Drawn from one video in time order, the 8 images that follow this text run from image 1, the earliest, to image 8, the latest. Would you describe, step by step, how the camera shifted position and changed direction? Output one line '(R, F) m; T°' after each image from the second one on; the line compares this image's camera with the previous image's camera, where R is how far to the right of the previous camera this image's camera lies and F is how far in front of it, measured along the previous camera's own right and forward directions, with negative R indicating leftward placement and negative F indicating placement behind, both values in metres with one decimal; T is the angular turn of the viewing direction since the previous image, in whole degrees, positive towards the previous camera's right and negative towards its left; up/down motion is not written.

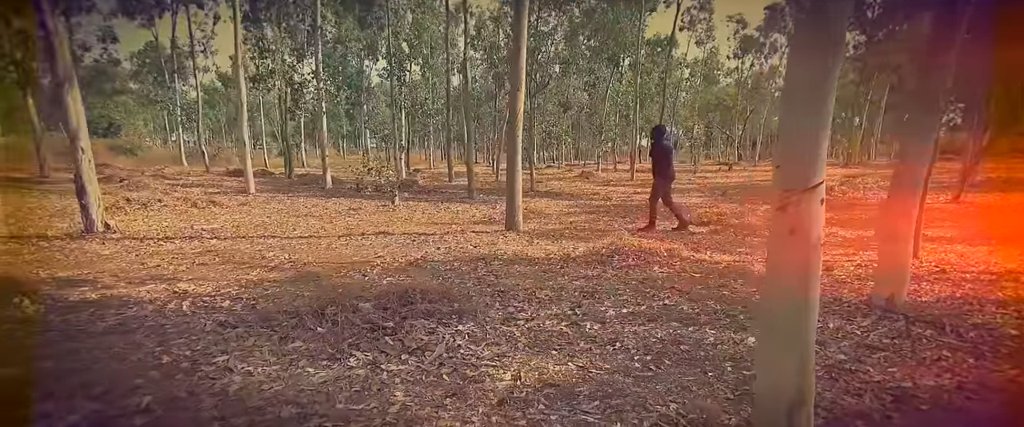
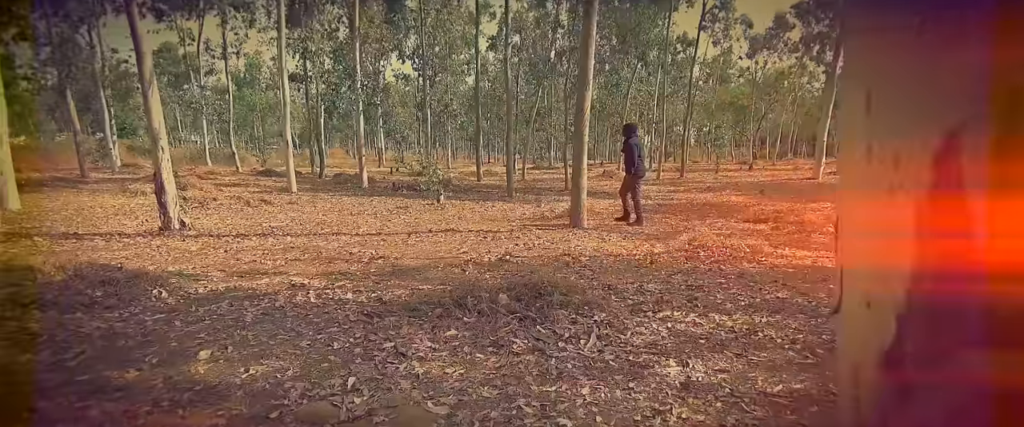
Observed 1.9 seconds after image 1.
(-0.8, -0.2) m; -1°
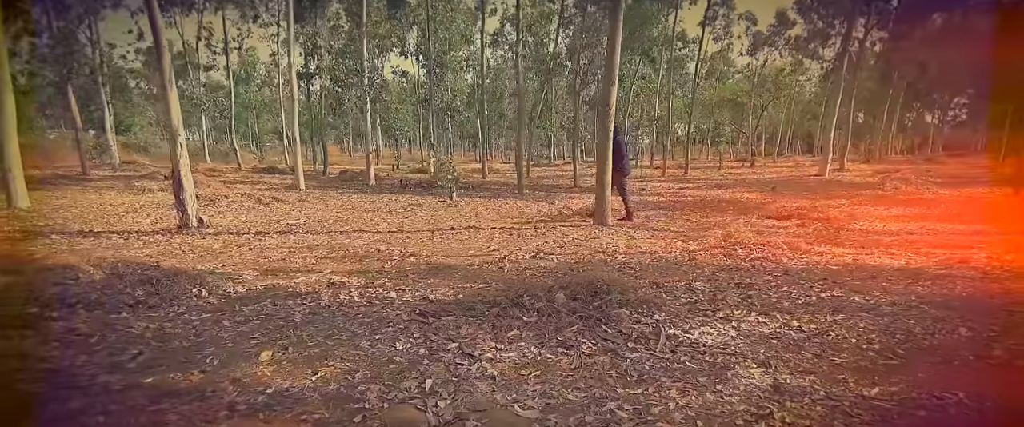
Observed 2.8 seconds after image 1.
(-0.4, +0.1) m; 0°
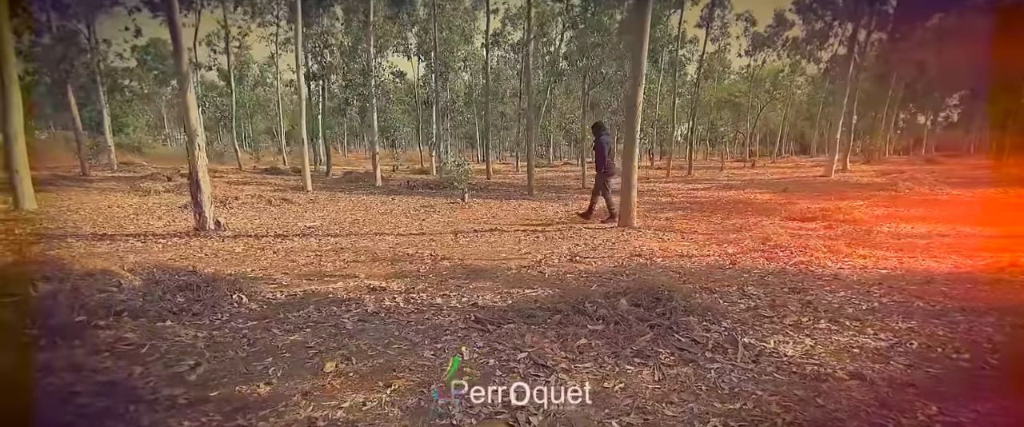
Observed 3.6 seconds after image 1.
(-0.4, +0.1) m; 0°
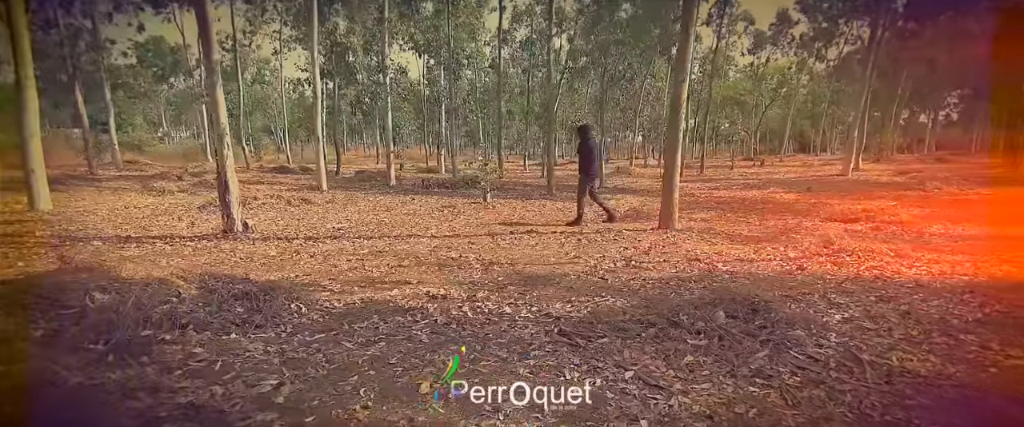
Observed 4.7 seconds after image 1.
(-0.6, +0.2) m; 0°
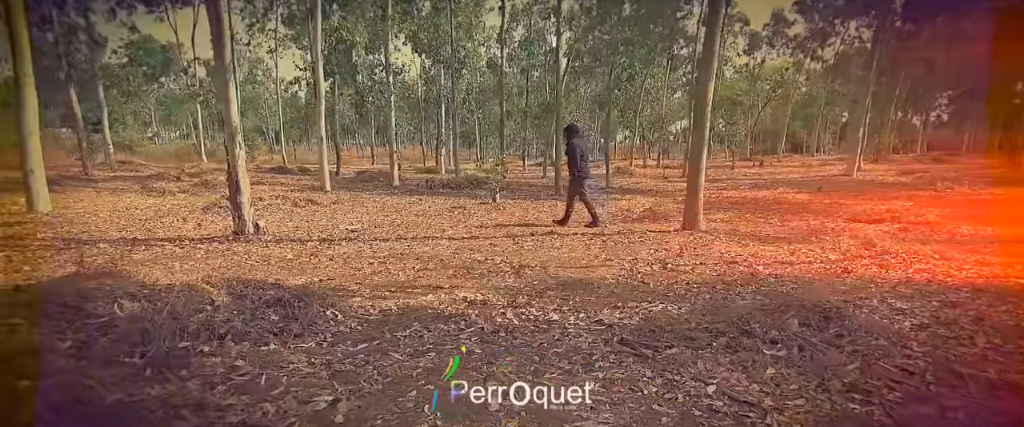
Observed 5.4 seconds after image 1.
(-0.4, +0.2) m; +1°
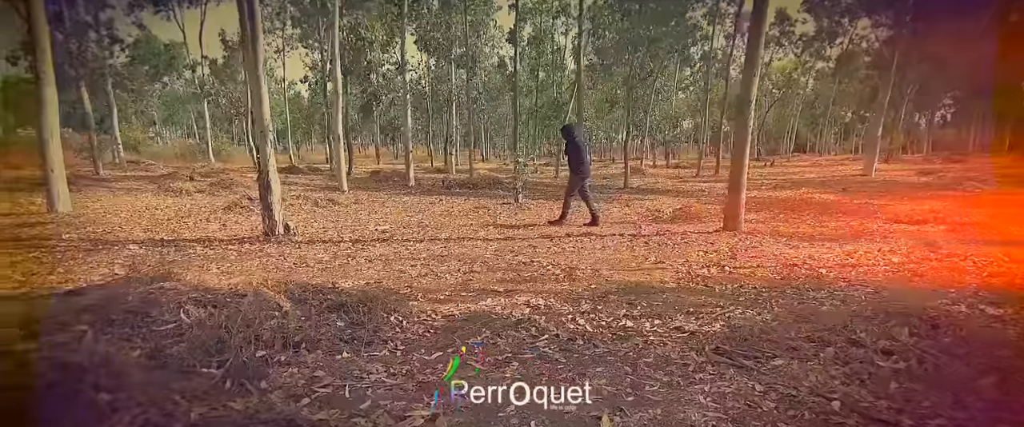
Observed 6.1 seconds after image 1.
(-0.5, +0.2) m; 0°
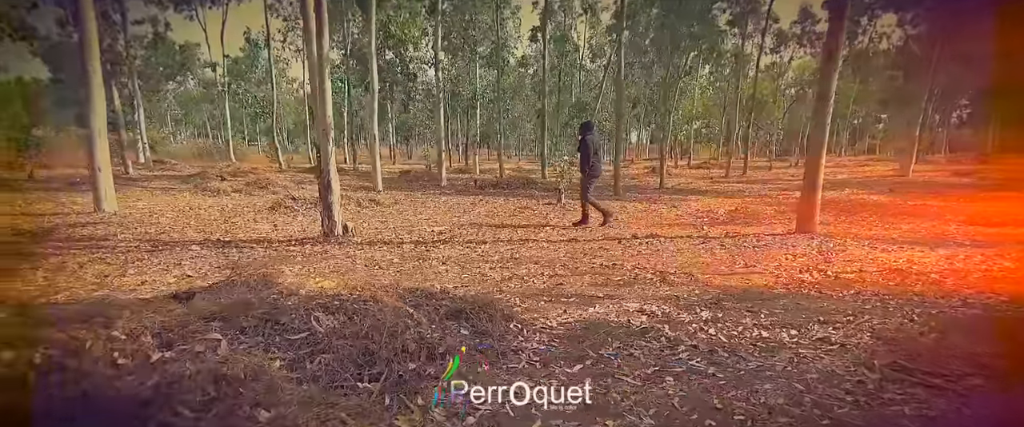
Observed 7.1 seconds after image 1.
(-0.8, +0.2) m; -1°
